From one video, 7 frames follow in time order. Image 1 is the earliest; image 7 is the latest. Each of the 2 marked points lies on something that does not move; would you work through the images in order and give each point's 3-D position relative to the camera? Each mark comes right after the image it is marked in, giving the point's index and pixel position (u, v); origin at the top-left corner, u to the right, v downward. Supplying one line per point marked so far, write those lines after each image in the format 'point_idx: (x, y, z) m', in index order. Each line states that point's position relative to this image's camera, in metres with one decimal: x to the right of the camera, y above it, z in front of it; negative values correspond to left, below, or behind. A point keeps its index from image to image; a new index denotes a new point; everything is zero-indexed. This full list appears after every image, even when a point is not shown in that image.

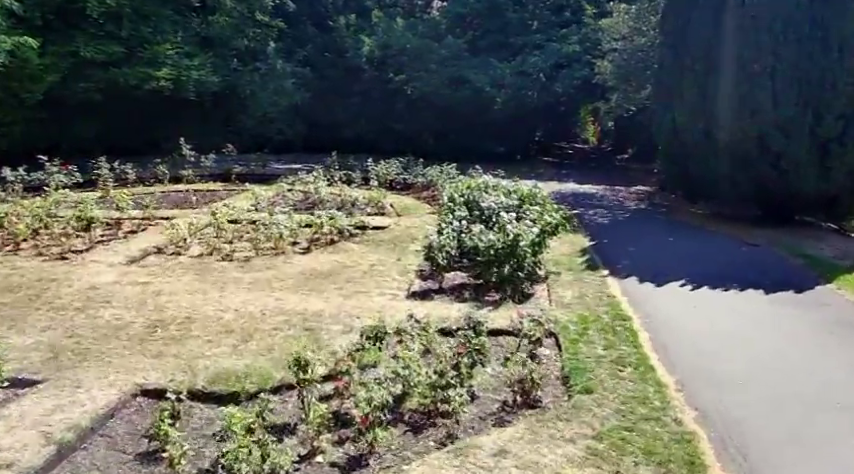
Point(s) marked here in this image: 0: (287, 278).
0: (-1.1, -0.3, +5.2) m
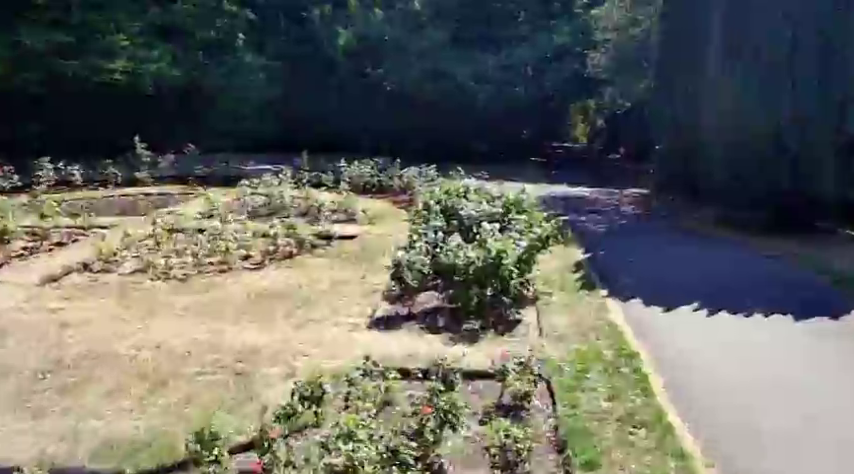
0: (-1.3, -0.4, +4.4) m
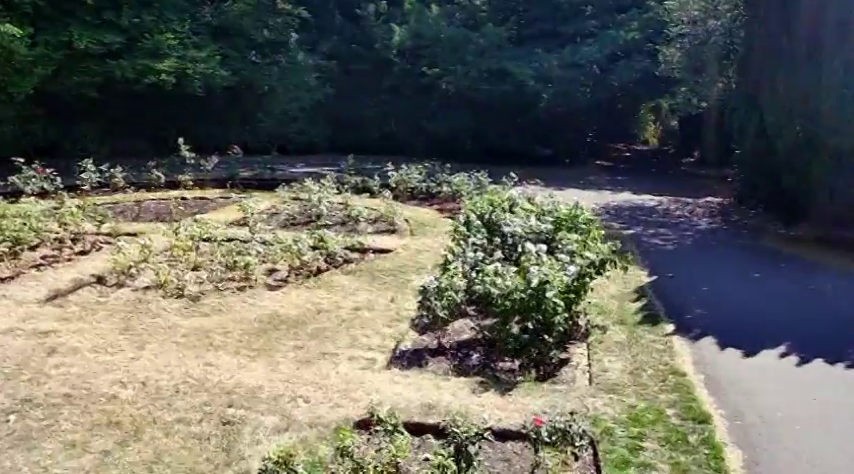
0: (-1.1, -0.5, +3.9) m
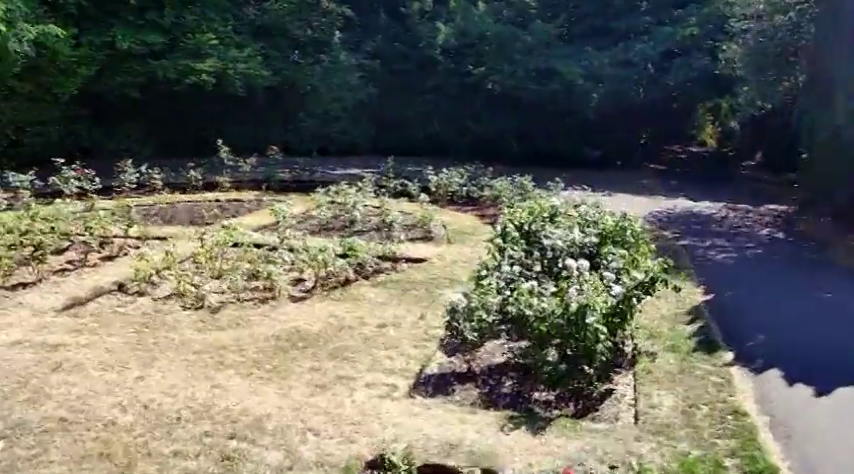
0: (-0.9, -0.6, +3.7) m
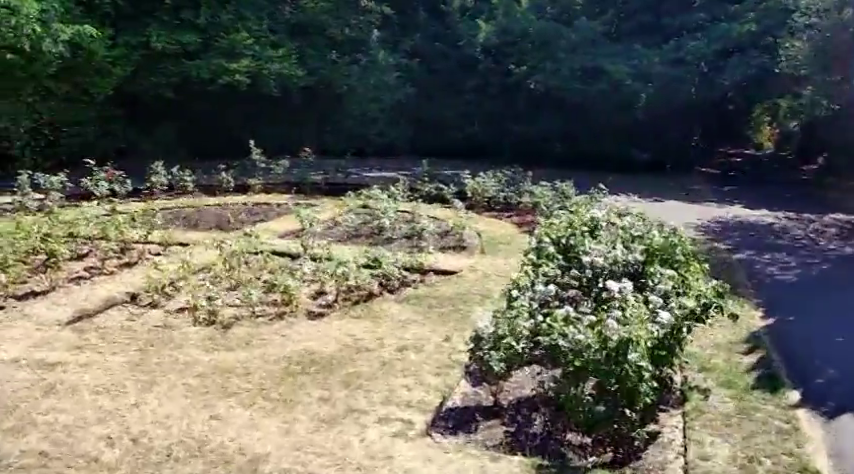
0: (-0.8, -0.7, +3.4) m
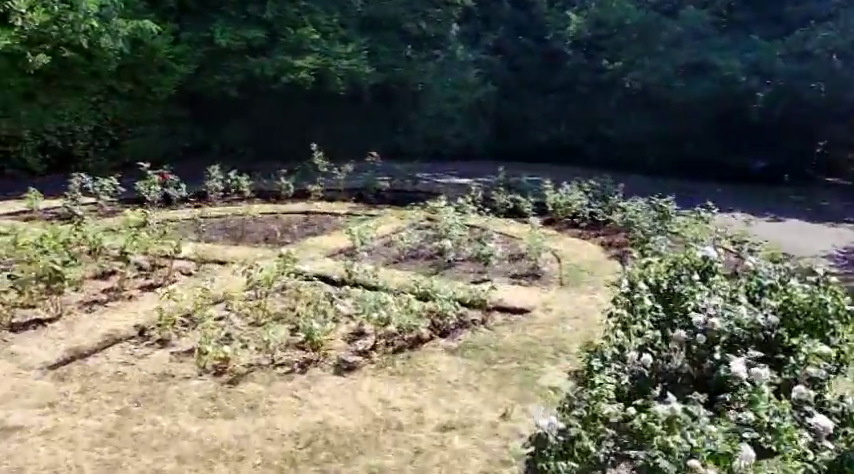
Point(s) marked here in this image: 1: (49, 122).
0: (-0.7, -0.8, +2.6) m
1: (-4.8, +1.4, +8.5) m
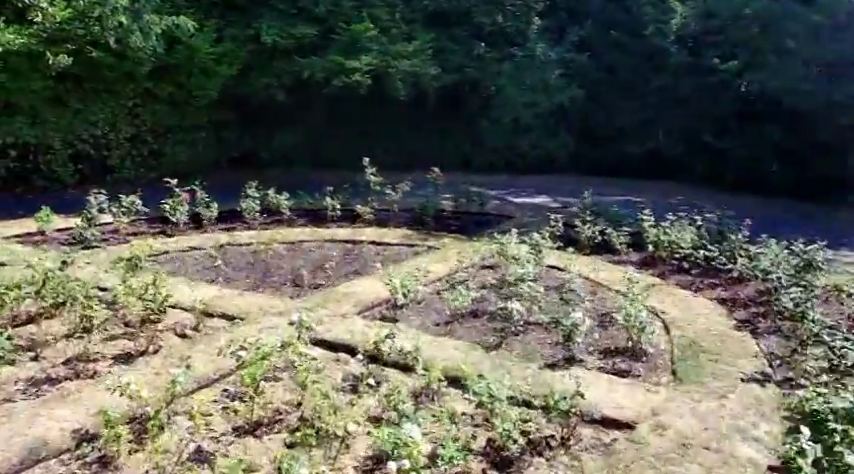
0: (-0.6, -1.1, +1.5) m
1: (-4.0, +1.2, +7.8) m
